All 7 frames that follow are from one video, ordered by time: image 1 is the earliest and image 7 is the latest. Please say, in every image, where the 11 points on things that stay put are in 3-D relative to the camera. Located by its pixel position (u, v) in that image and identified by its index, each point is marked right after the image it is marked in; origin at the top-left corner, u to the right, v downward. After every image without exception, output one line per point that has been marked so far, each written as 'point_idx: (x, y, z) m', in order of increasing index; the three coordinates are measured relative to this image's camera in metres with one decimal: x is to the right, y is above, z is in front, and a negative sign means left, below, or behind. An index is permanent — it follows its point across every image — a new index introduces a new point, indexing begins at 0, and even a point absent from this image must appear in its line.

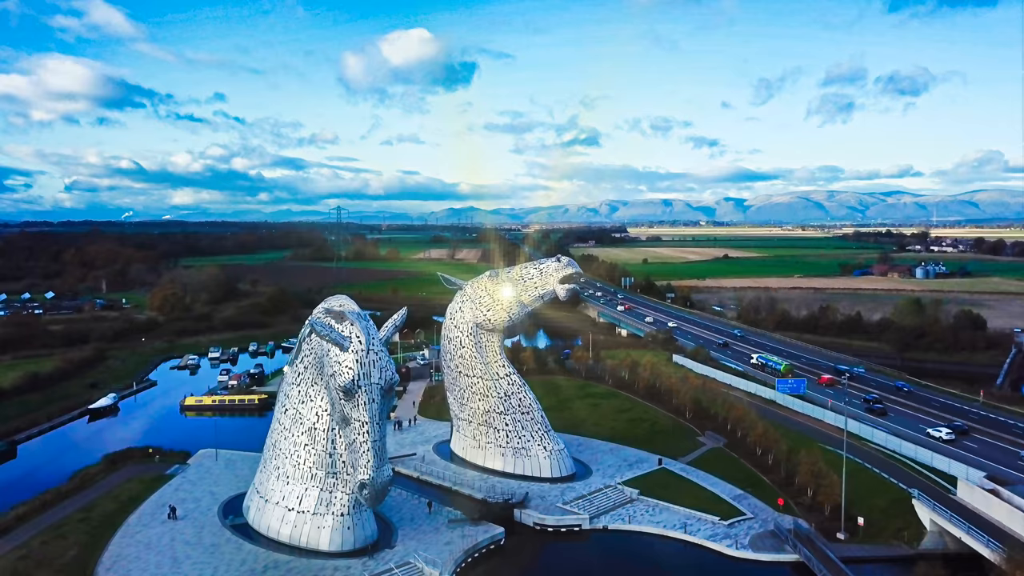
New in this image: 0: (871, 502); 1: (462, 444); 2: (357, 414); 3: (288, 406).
0: (+8.4, -5.0, +15.7) m
1: (-1.4, -4.5, +19.1) m
2: (-3.0, -2.4, +12.9) m
3: (-5.0, -2.6, +14.9) m
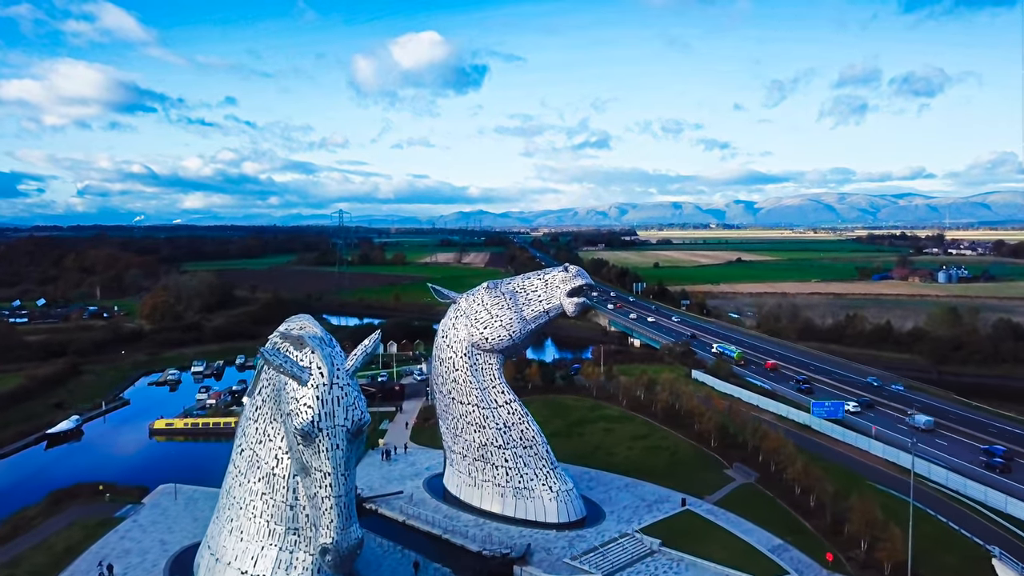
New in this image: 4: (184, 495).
0: (+8.4, -5.3, +13.1) m
1: (-1.4, -4.8, +16.7) m
2: (-3.0, -2.7, +10.5) m
3: (-5.0, -3.0, +12.5) m
4: (-8.2, -5.2, +16.8) m
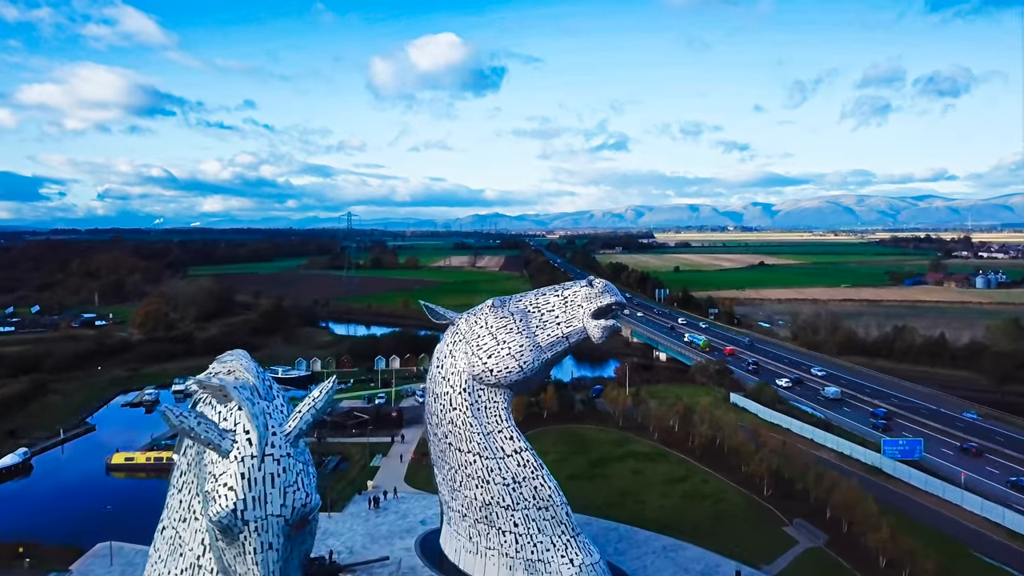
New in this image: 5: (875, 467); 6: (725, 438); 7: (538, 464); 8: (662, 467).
0: (+8.5, -5.7, +9.7) m
1: (-1.2, -5.2, +13.5) m
2: (-3.0, -3.1, +7.4) m
3: (-4.9, -3.3, +9.4) m
4: (-8.0, -5.6, +13.8) m
5: (+9.4, -4.6, +17.3) m
6: (+6.0, -4.2, +18.9) m
7: (+0.5, -3.3, +12.6) m
8: (+4.1, -4.9, +18.1) m
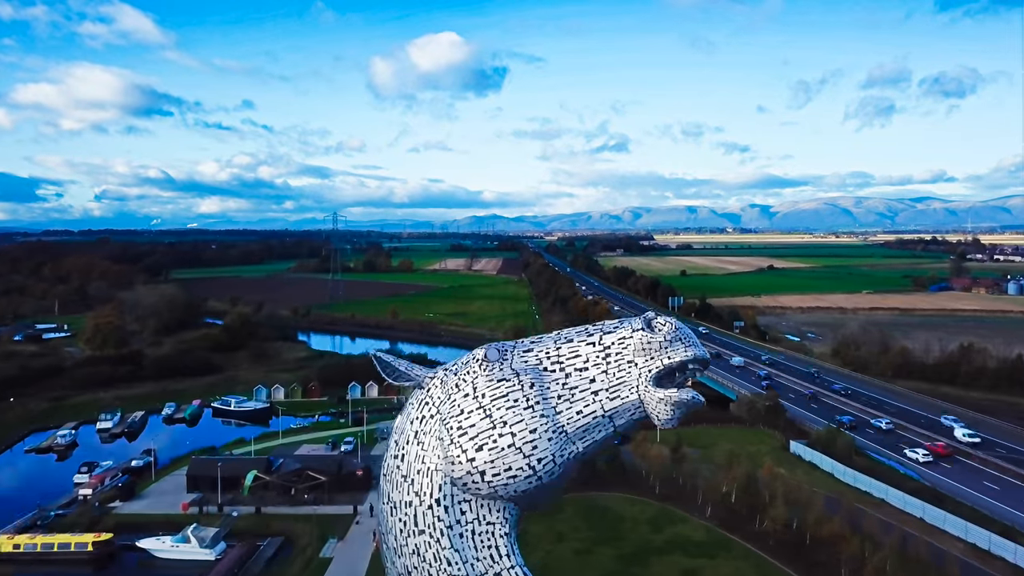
0: (+8.6, -6.2, +4.5) m
1: (-1.1, -5.7, +8.3) m
2: (-2.9, -3.6, +2.1) m
3: (-4.8, -3.8, +4.2) m
4: (-8.0, -6.1, +8.6) m
5: (+9.4, -5.2, +12.2) m
6: (+6.1, -4.8, +13.7) m
7: (+0.5, -3.9, +7.4) m
8: (+4.1, -5.4, +12.9) m
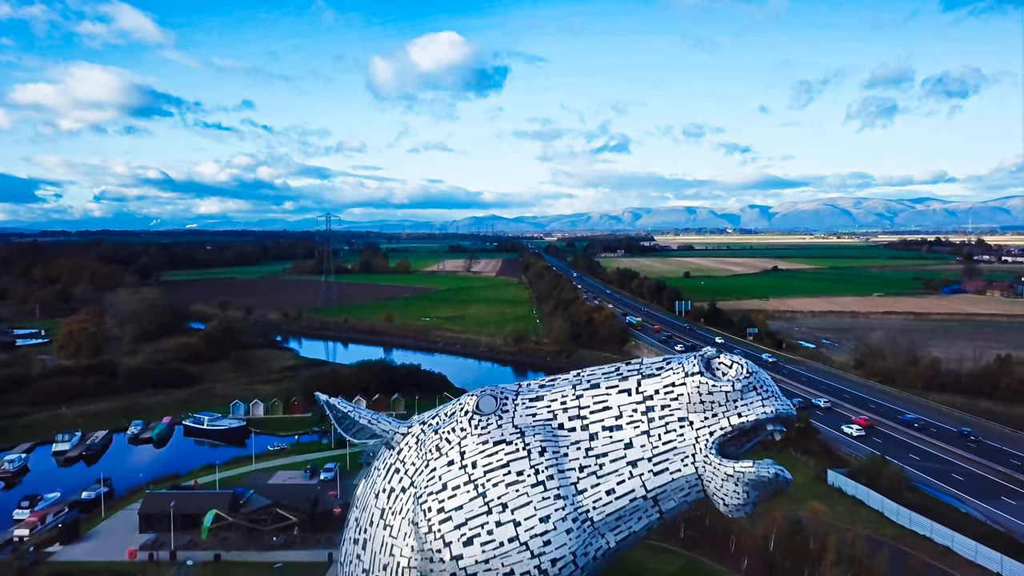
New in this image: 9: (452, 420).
0: (+8.6, -6.4, +2.3) m
1: (-1.1, -5.9, +6.1) m
2: (-2.9, -3.8, -0.1) m
3: (-4.8, -4.0, +1.9) m
4: (-8.0, -6.3, +6.3) m
5: (+9.5, -5.4, +9.9) m
6: (+6.1, -5.0, +11.4) m
7: (+0.6, -4.1, +5.2) m
8: (+4.1, -5.6, +10.7) m
9: (-0.6, -1.1, +5.6) m
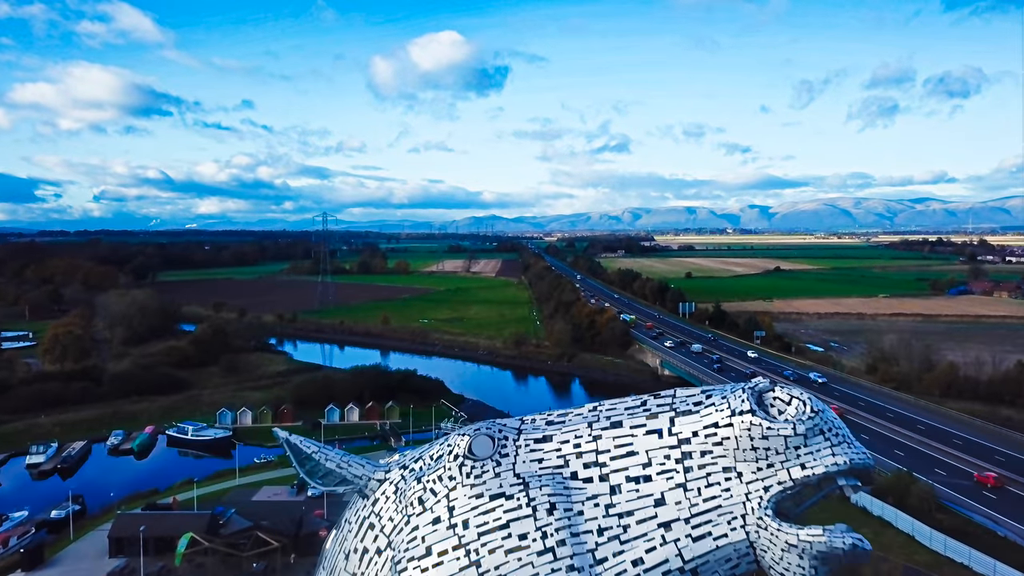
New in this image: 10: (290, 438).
0: (+8.6, -6.5, +1.2) m
1: (-1.1, -6.0, +4.9) m
2: (-2.9, -3.9, -1.3) m
3: (-4.8, -4.1, +0.8) m
4: (-7.9, -6.4, +5.2) m
5: (+9.5, -5.5, +8.8) m
6: (+6.1, -5.1, +10.3) m
7: (+0.6, -4.2, +4.0) m
8: (+4.1, -5.7, +9.5) m
9: (-0.6, -1.2, +4.5) m
10: (-1.7, -1.2, +5.4) m
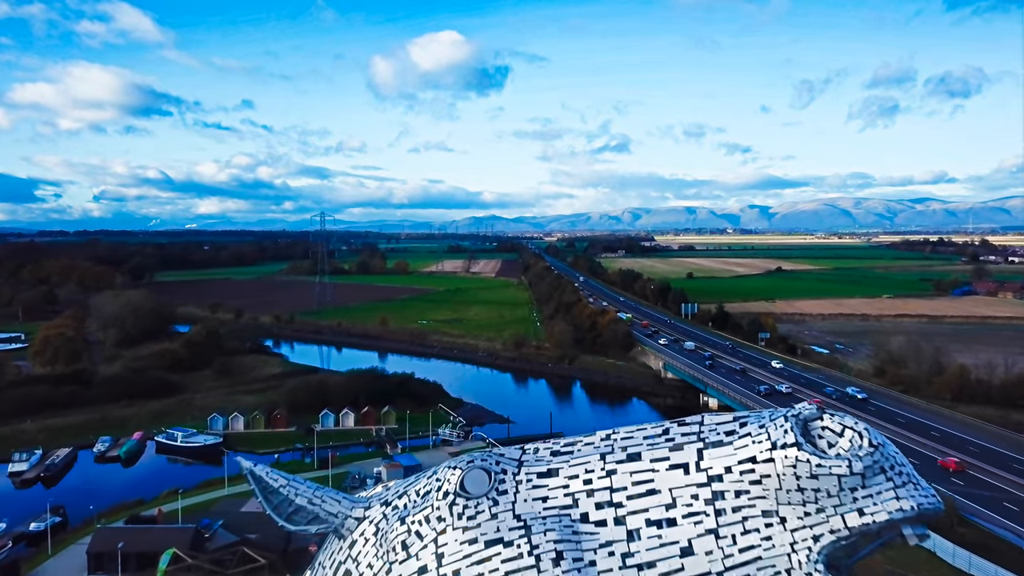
0: (+8.6, -6.6, +0.5) m
1: (-1.1, -6.1, +4.2) m
2: (-2.9, -4.0, -2.0) m
3: (-4.8, -4.2, +0.1) m
4: (-8.0, -6.5, +4.5) m
5: (+9.5, -5.5, +8.1) m
6: (+6.1, -5.1, +9.6) m
7: (+0.6, -4.2, +3.3) m
8: (+4.1, -5.8, +8.8) m
9: (-0.6, -1.3, +3.8) m
10: (-1.7, -1.2, +4.7) m
